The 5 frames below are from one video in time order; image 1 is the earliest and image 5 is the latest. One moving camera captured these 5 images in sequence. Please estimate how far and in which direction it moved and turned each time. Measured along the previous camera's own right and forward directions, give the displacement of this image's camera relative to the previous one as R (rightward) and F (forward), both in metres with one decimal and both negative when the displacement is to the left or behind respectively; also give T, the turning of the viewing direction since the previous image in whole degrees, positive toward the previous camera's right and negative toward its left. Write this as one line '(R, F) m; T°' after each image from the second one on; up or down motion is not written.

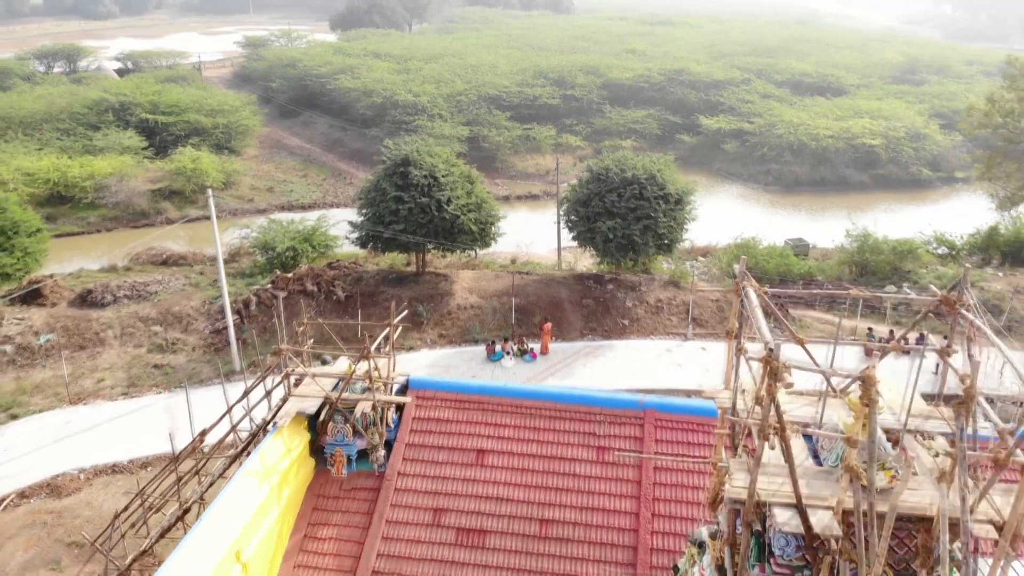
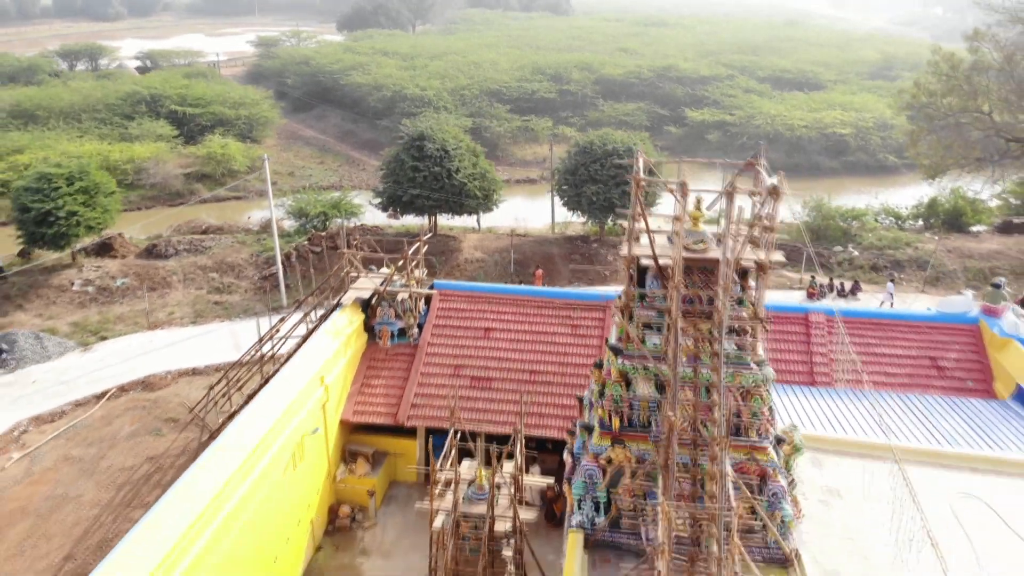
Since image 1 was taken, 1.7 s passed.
(0.0, -3.7) m; 0°
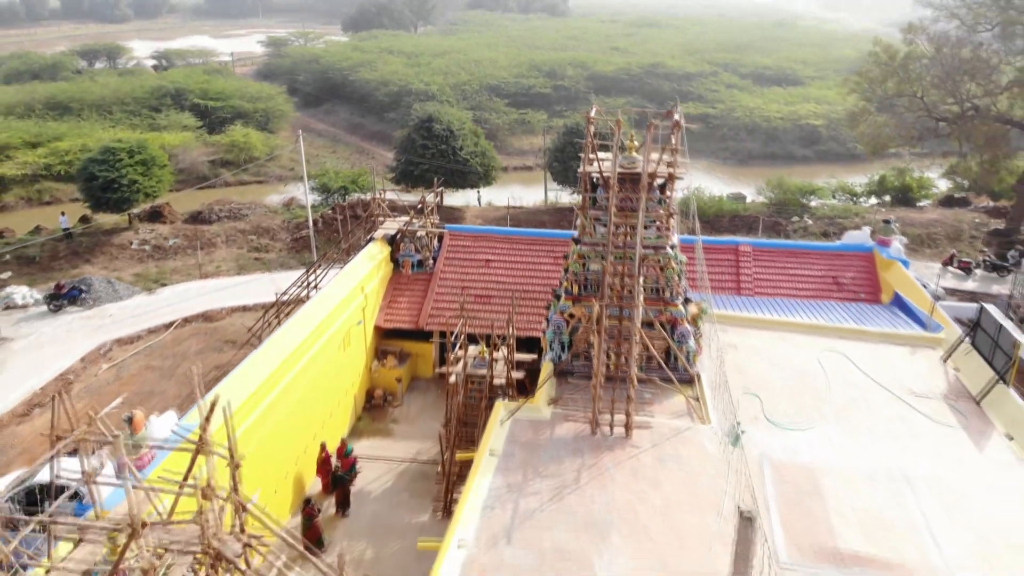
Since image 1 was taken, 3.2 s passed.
(+0.1, -3.7) m; 0°
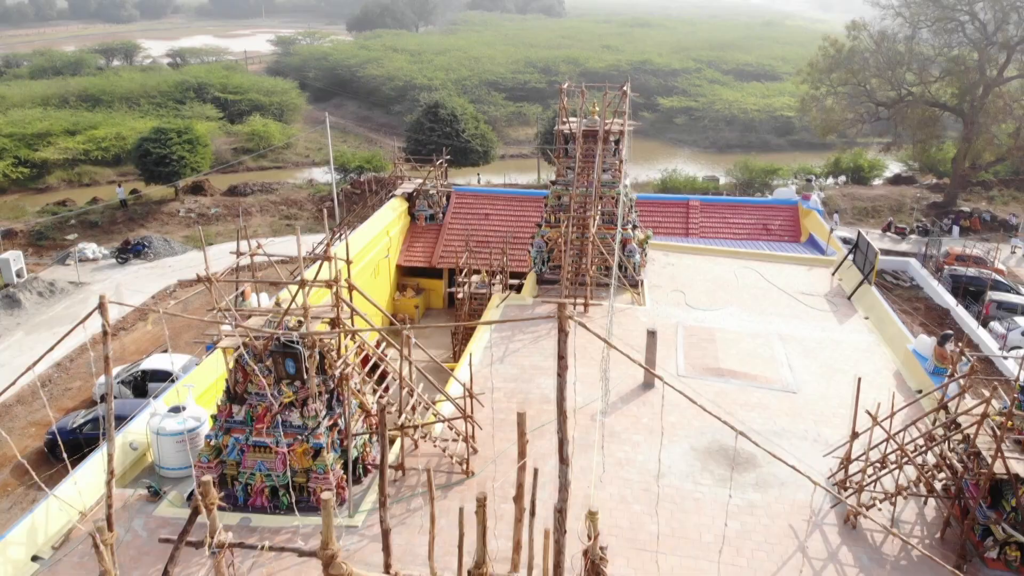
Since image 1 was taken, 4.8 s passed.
(+0.1, -4.0) m; 0°
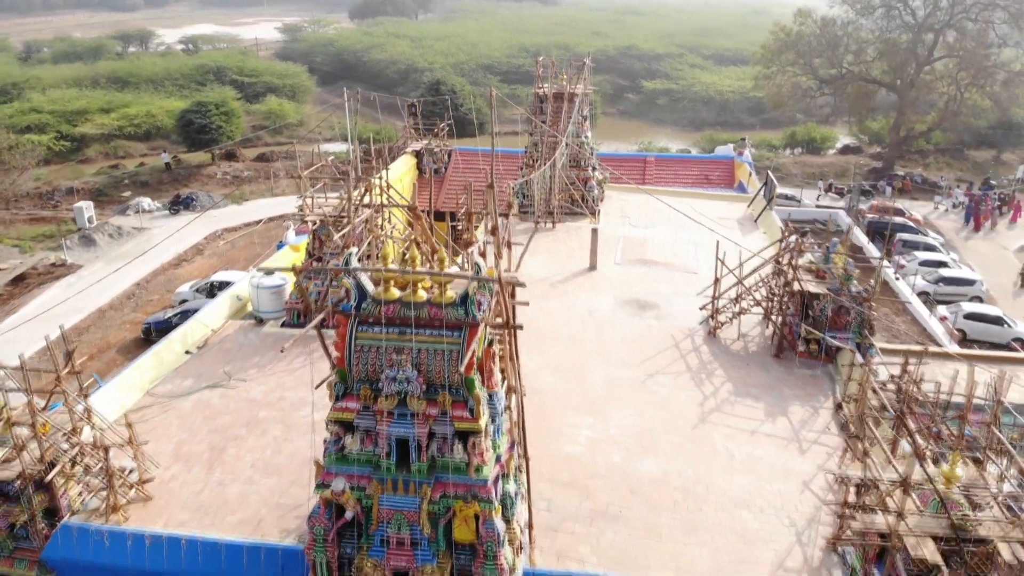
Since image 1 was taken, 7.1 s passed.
(+0.2, -4.8) m; 0°
